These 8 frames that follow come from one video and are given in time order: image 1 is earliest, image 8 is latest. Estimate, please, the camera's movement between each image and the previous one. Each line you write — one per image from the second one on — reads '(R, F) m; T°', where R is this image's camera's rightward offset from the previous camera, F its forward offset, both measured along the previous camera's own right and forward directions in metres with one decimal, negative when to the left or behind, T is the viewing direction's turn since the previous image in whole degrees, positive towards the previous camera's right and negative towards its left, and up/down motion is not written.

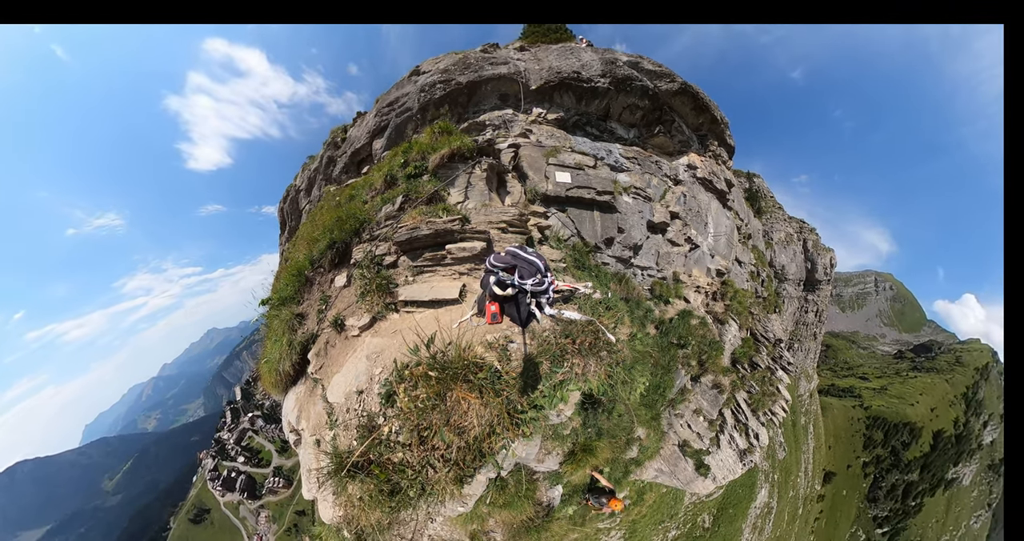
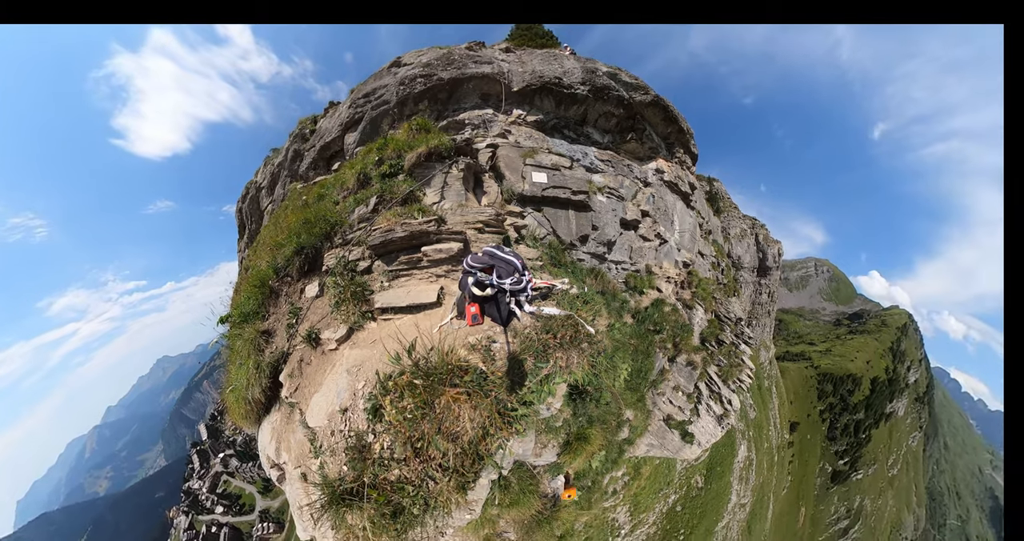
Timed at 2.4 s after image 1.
(-1.2, +0.1) m; +9°
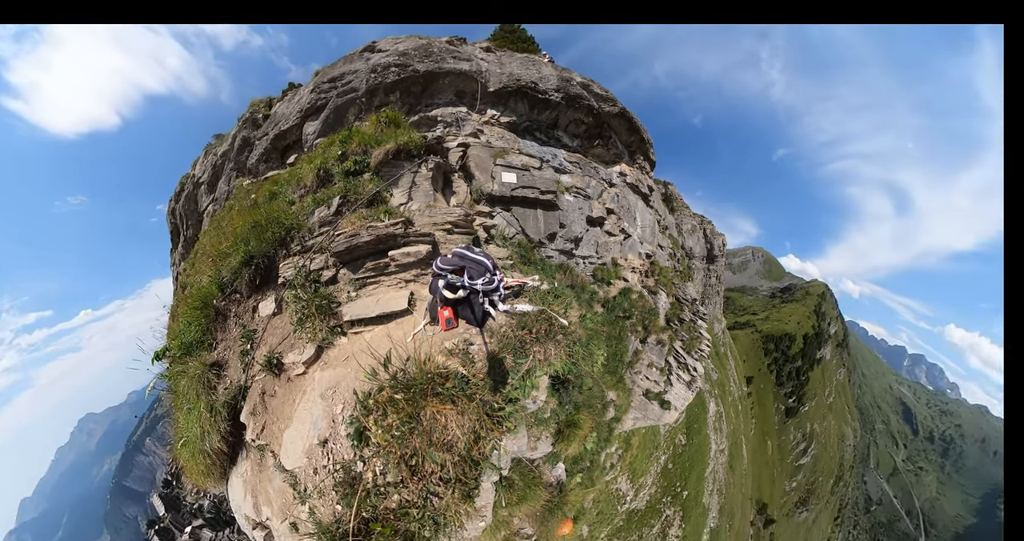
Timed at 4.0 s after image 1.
(-1.6, +0.1) m; +12°
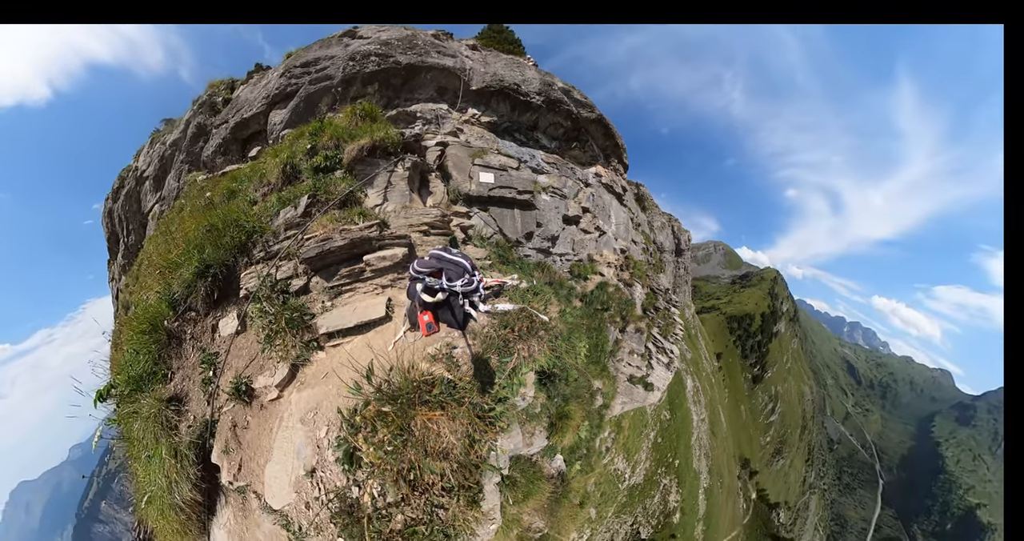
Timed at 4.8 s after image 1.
(-1.2, +0.1) m; +9°
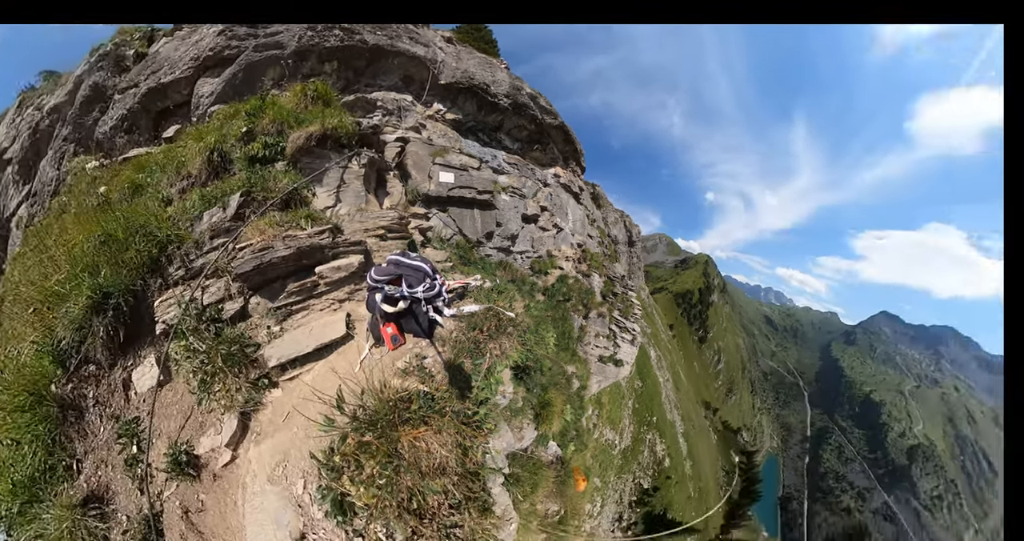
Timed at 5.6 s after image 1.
(-2.0, +0.2) m; +16°
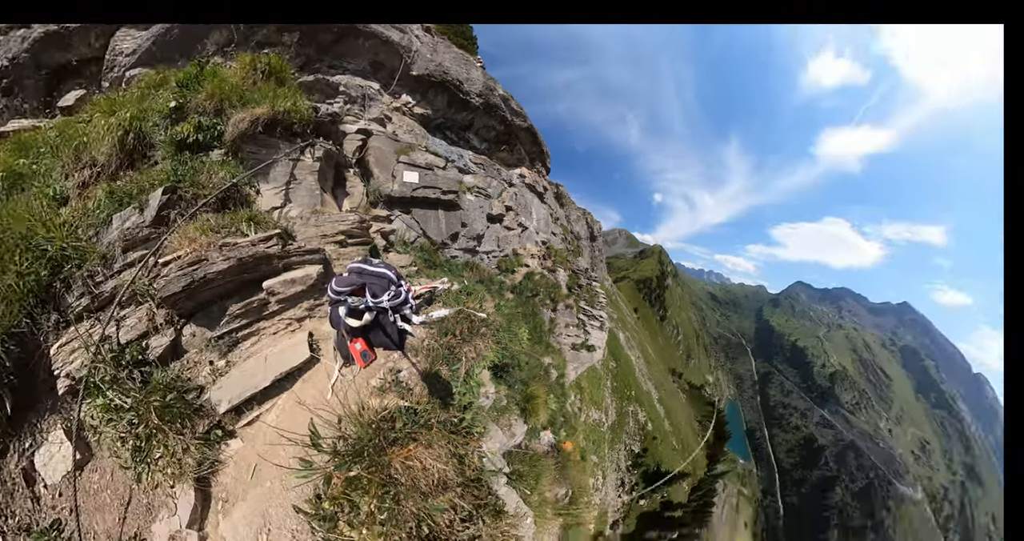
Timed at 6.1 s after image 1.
(-1.8, +0.2) m; +14°
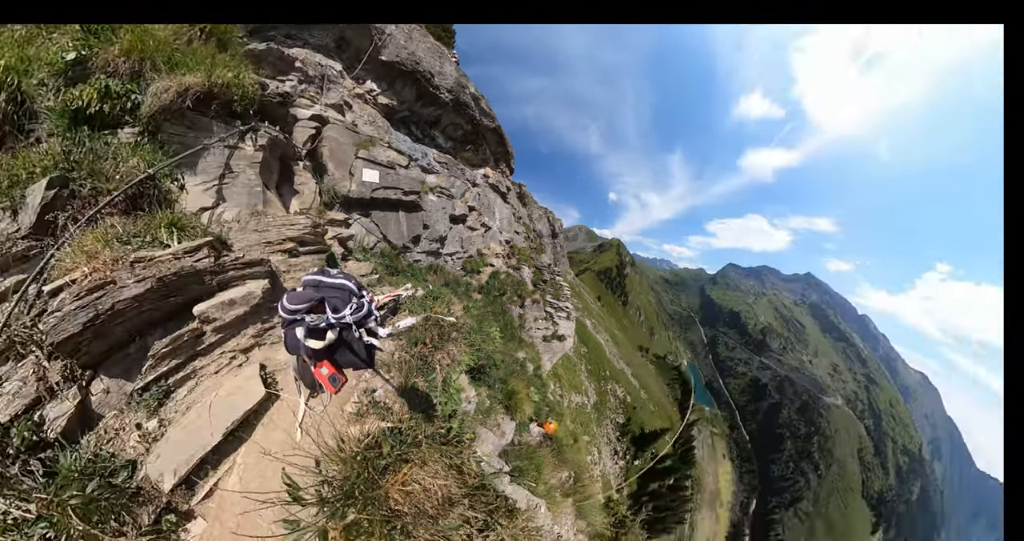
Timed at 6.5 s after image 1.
(-1.7, 0.0) m; +14°
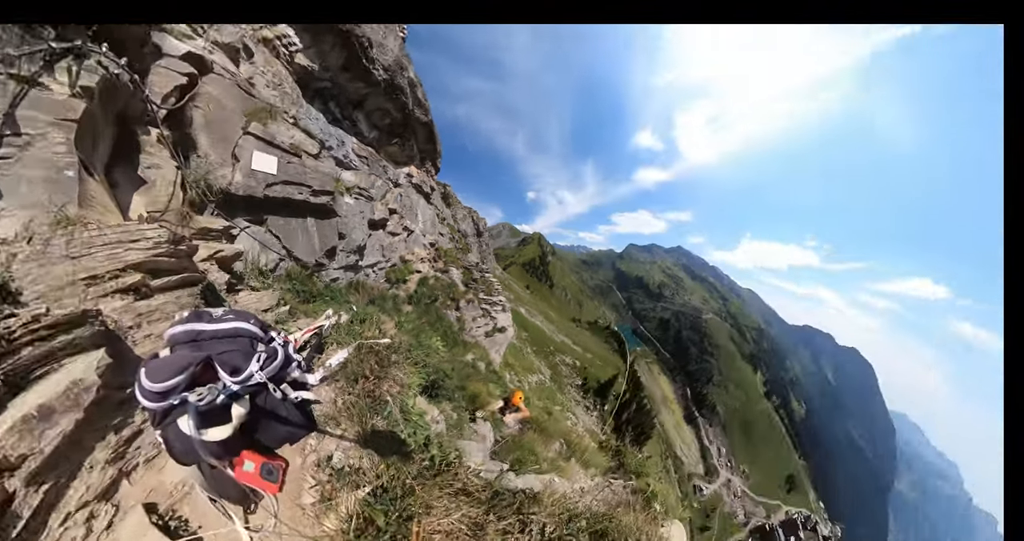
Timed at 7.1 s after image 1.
(-3.8, +0.7) m; +29°
